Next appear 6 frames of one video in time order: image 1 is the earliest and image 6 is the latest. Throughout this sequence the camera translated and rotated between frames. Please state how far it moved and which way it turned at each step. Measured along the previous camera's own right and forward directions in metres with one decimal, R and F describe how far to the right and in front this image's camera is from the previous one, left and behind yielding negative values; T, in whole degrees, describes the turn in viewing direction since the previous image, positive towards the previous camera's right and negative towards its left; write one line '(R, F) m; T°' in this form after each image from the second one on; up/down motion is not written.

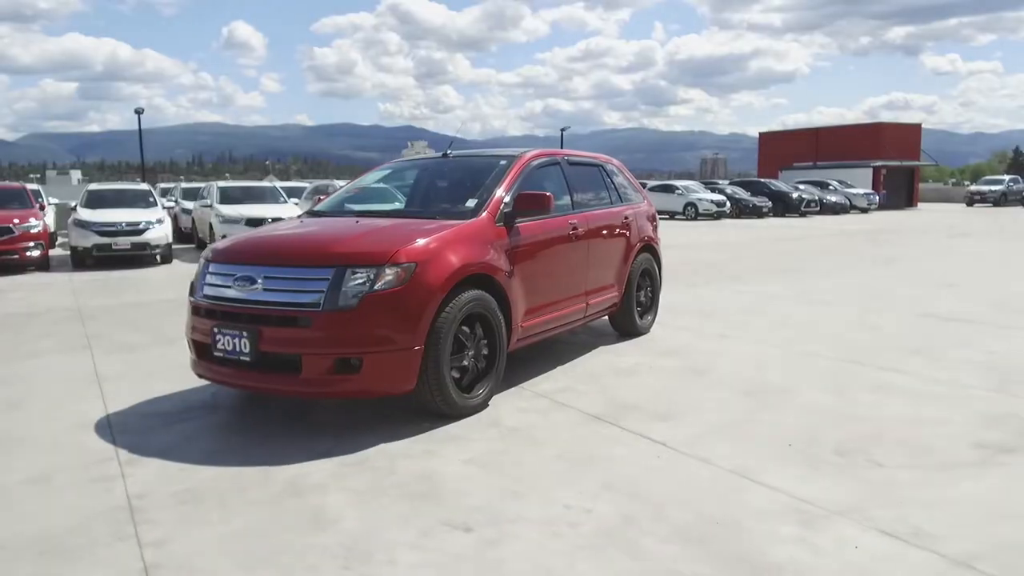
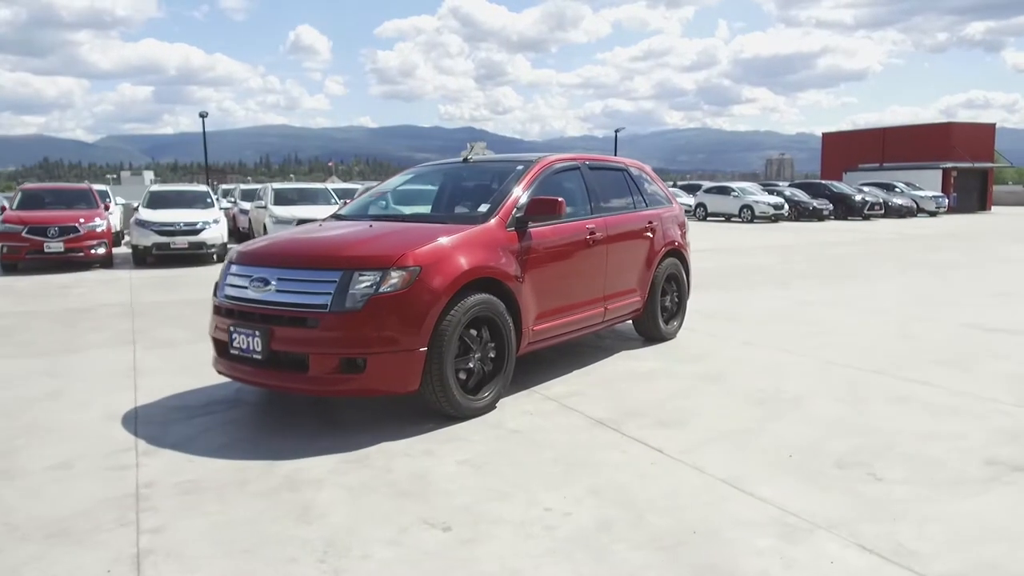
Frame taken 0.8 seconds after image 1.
(+0.3, -0.1) m; -4°
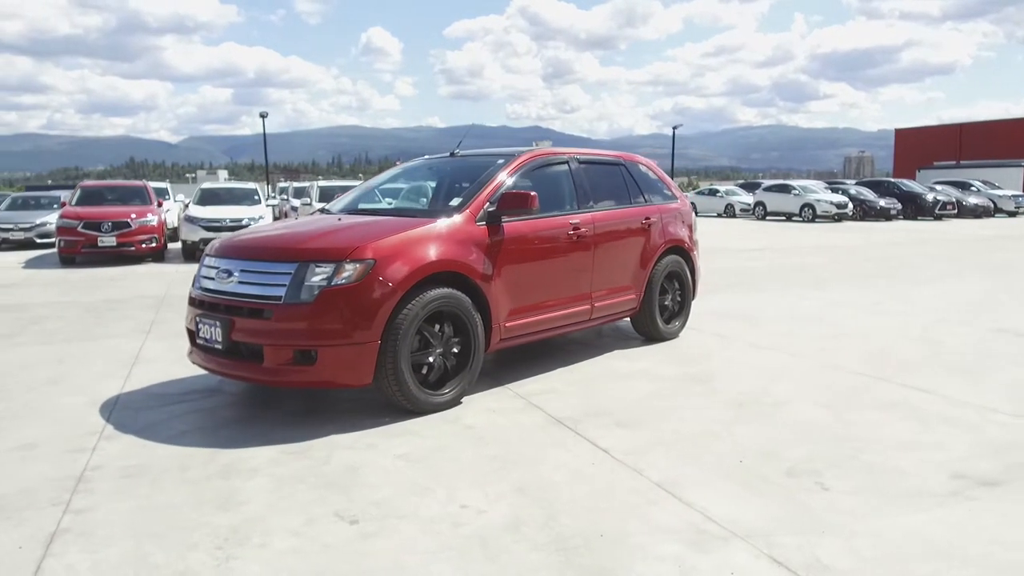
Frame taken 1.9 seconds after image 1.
(+0.7, +0.1) m; -5°
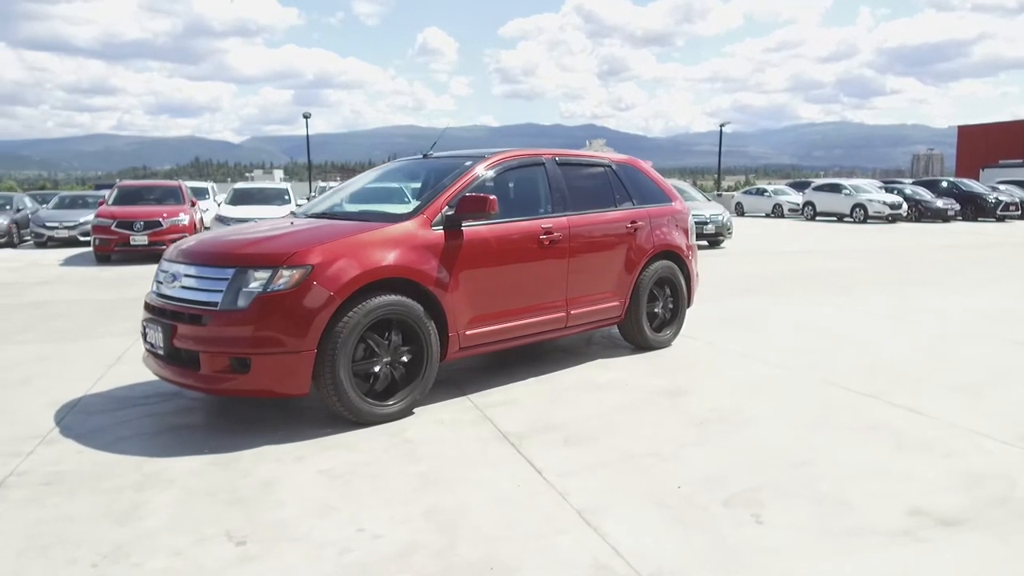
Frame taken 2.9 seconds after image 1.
(+0.6, +0.2) m; -4°
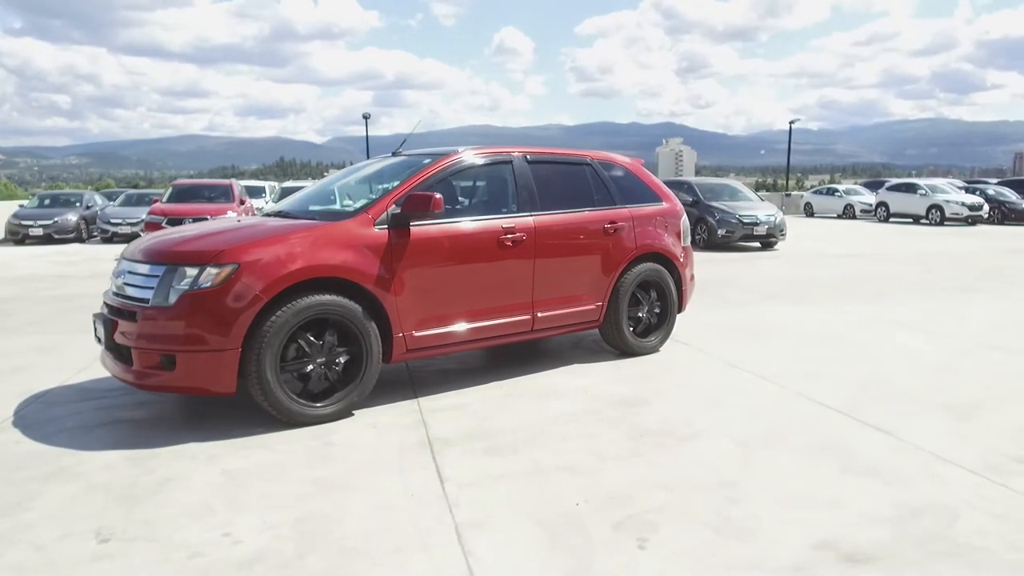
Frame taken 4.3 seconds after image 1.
(+0.8, +0.2) m; -6°
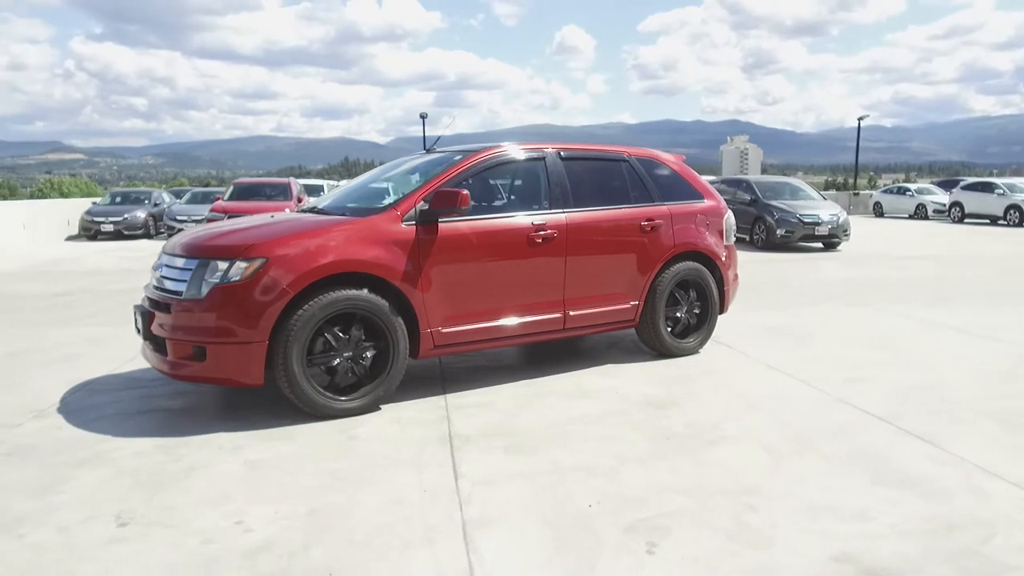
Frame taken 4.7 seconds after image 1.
(+0.2, +0.1) m; -5°
